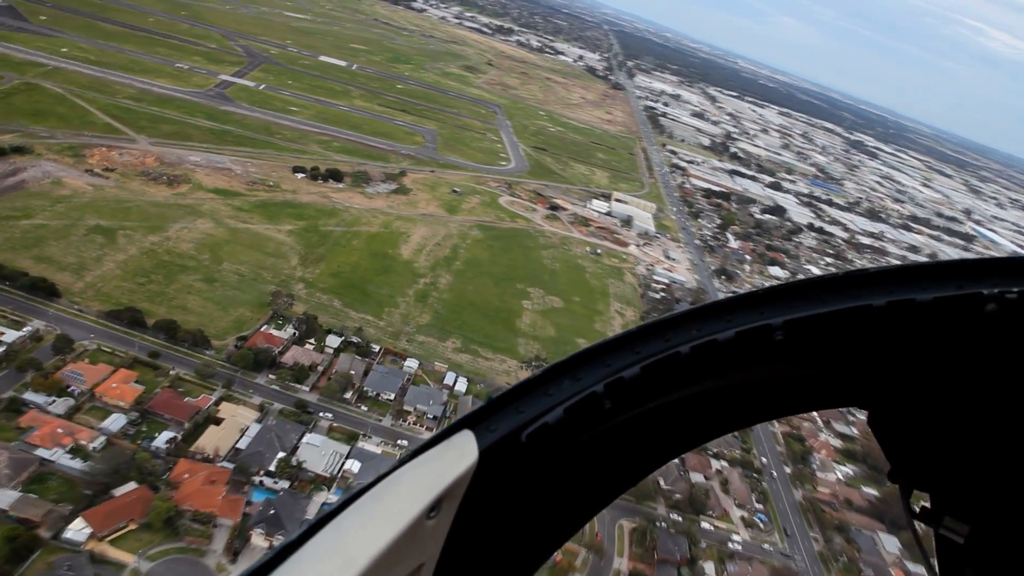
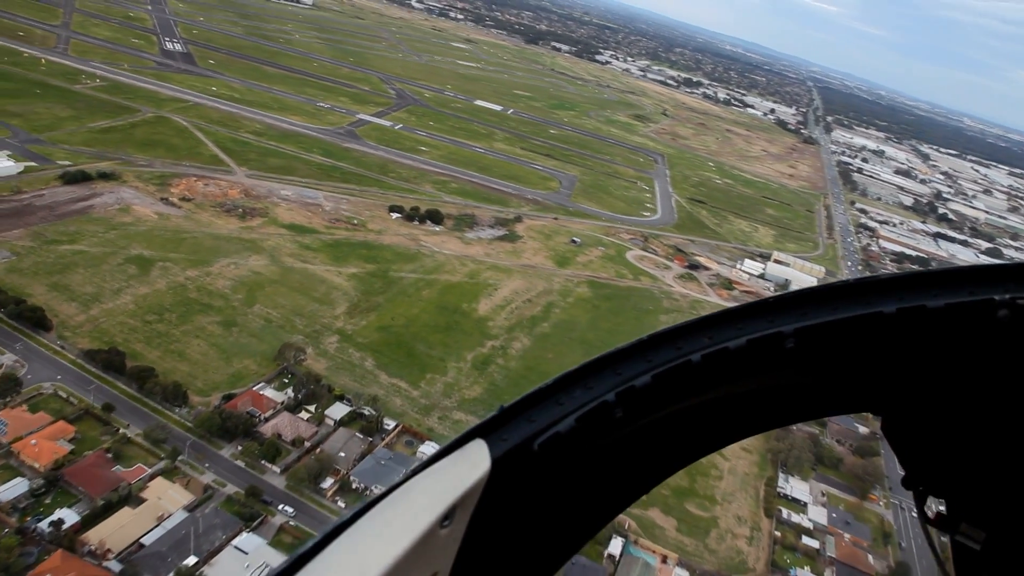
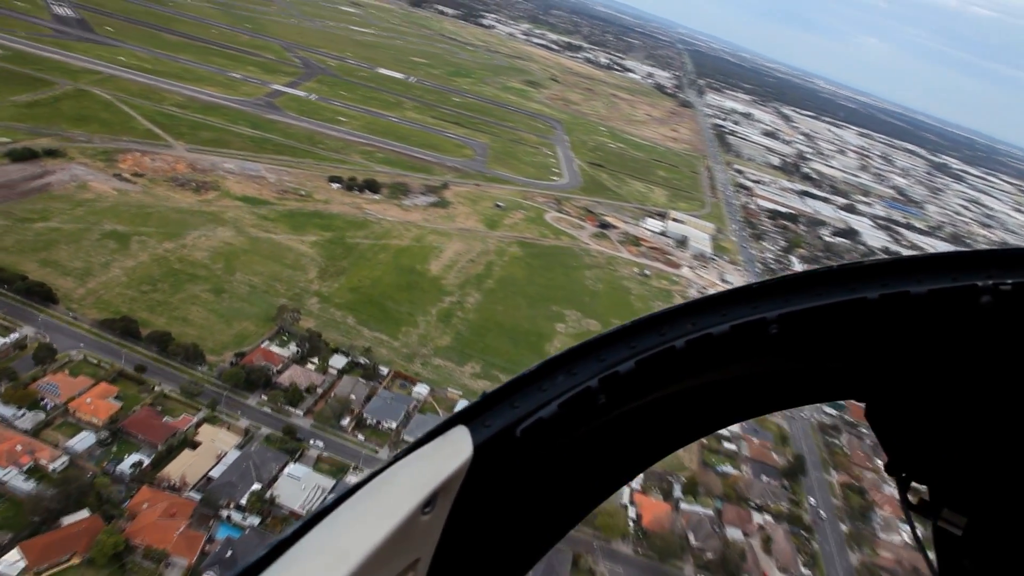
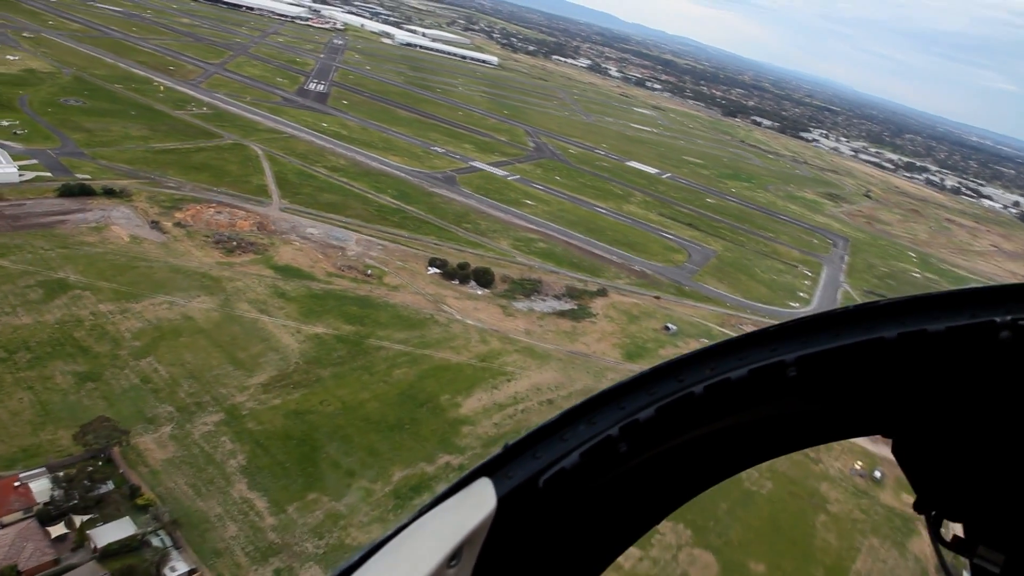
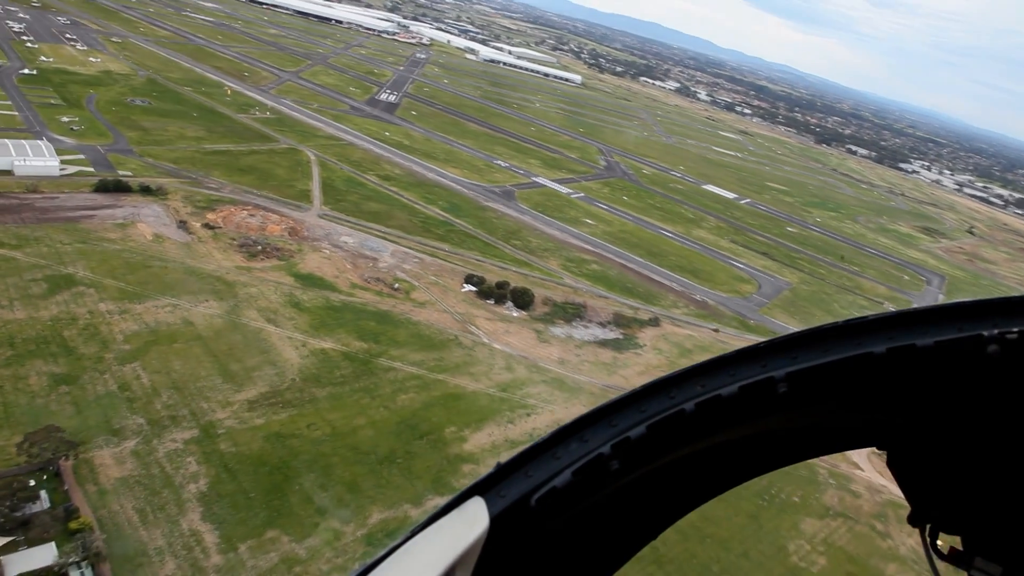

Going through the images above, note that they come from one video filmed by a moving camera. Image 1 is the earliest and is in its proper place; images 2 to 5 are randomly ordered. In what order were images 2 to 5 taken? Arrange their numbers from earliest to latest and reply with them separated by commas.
3, 2, 4, 5
